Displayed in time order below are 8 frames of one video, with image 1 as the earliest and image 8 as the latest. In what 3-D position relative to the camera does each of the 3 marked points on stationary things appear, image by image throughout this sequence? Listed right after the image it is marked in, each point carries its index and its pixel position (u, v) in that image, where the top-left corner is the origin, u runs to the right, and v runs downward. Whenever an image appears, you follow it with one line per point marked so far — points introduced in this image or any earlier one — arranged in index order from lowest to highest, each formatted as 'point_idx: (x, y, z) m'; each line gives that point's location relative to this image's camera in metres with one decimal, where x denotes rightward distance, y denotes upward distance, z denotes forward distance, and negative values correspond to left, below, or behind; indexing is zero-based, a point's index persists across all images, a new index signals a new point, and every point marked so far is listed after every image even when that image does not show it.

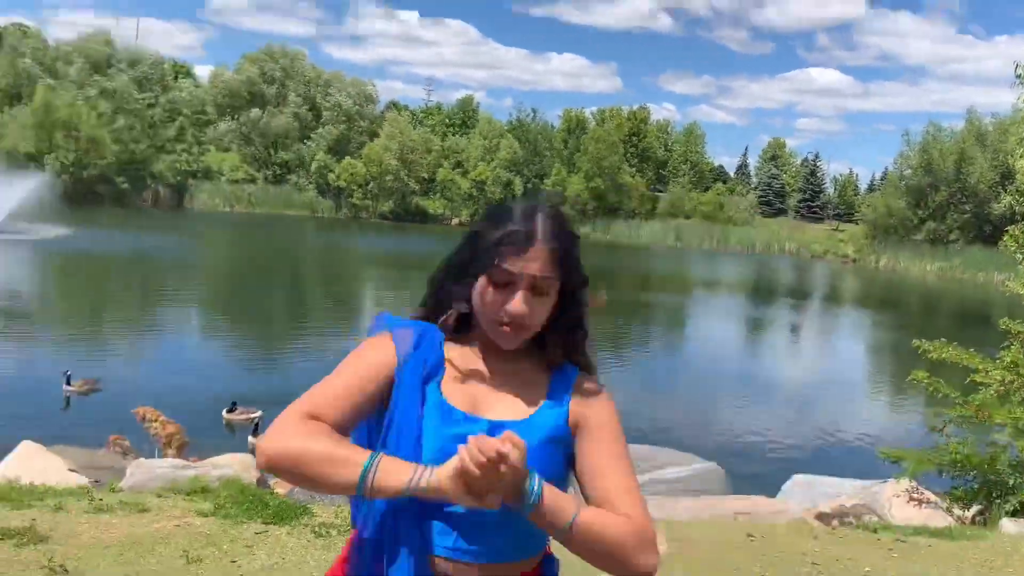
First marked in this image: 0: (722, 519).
0: (+1.6, -1.7, +6.6) m
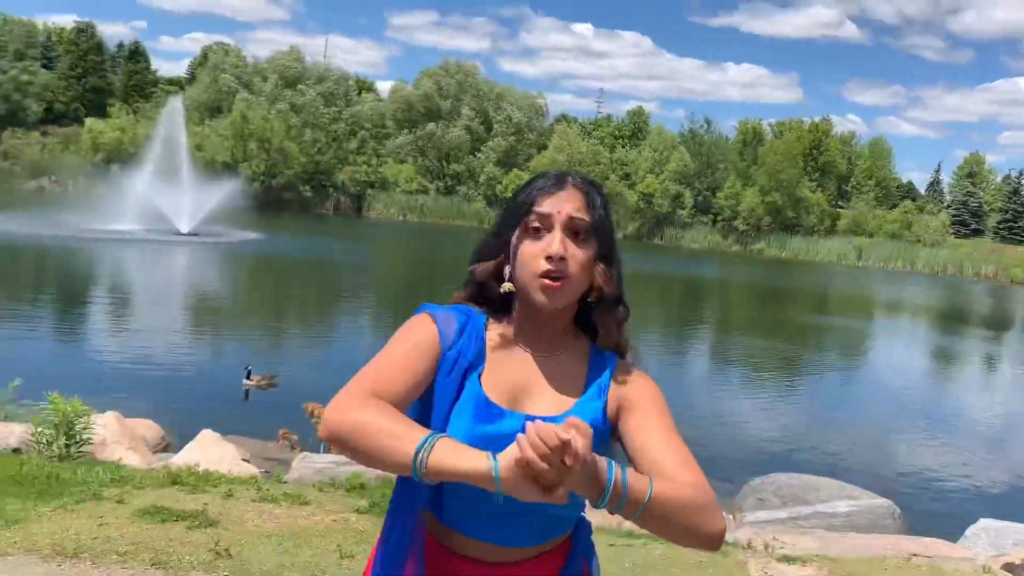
0: (+2.6, -1.9, +6.1) m
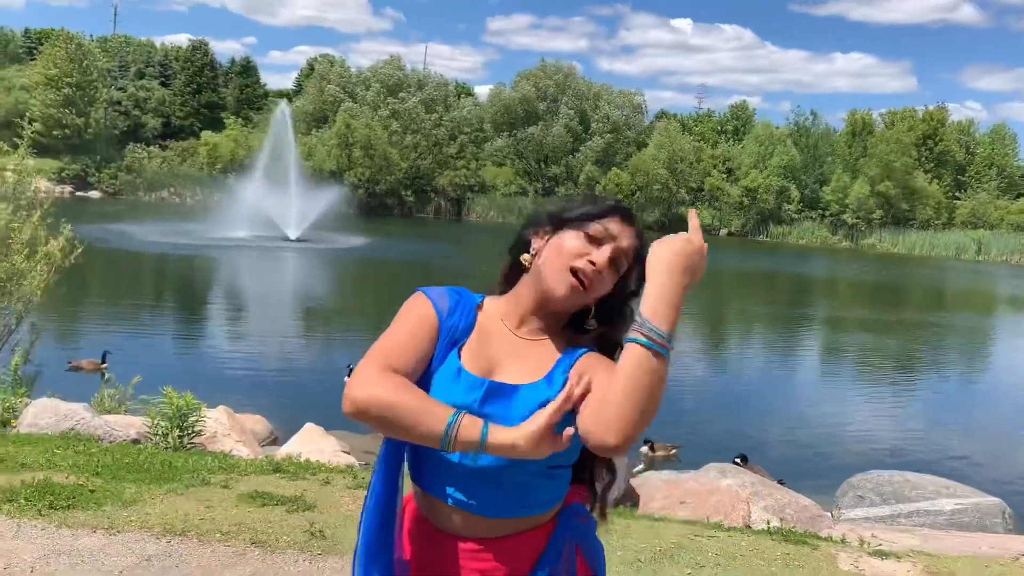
0: (+3.2, -1.8, +5.9) m
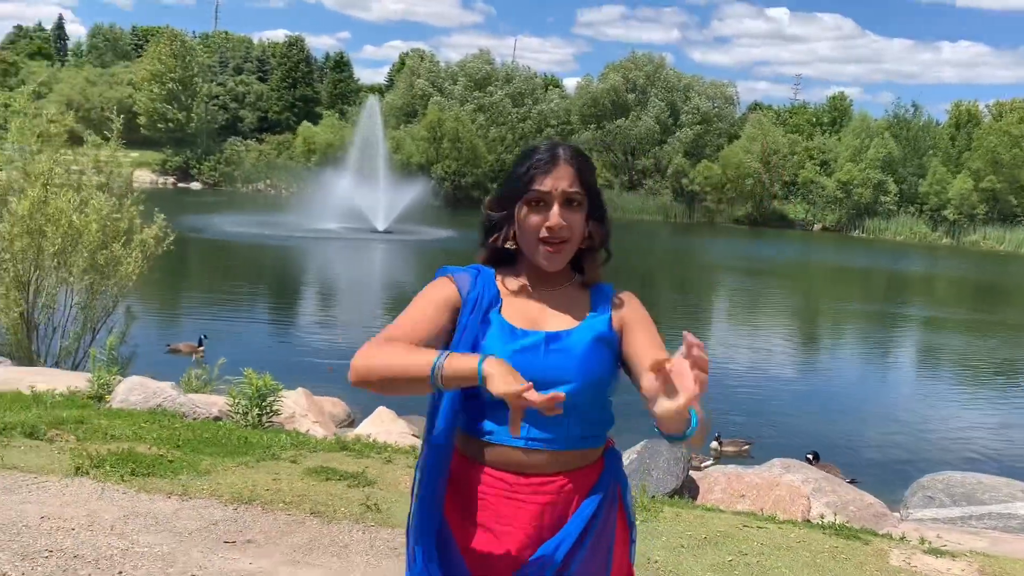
0: (+3.6, -1.8, +5.8) m
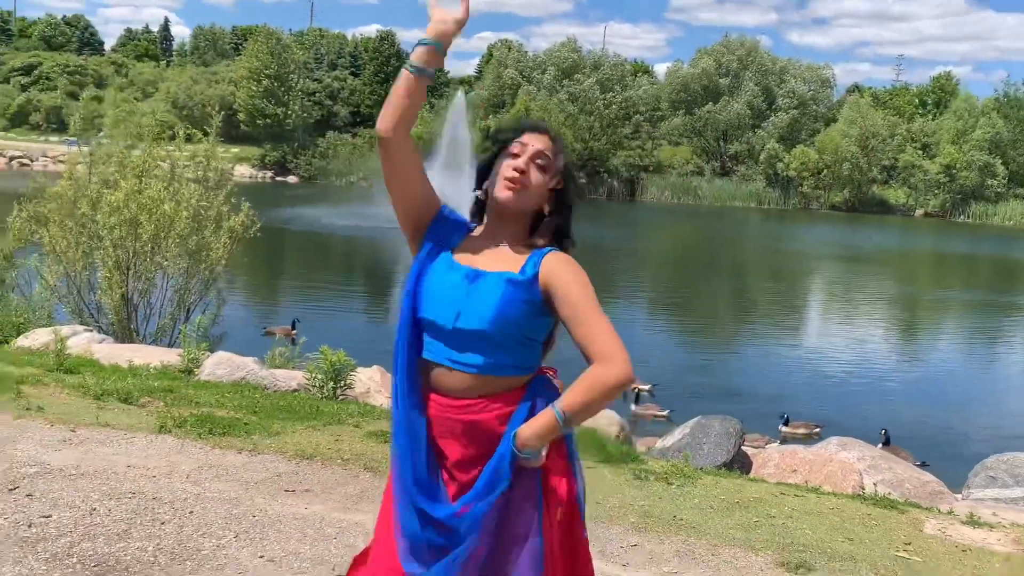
0: (+3.9, -1.6, +5.7) m
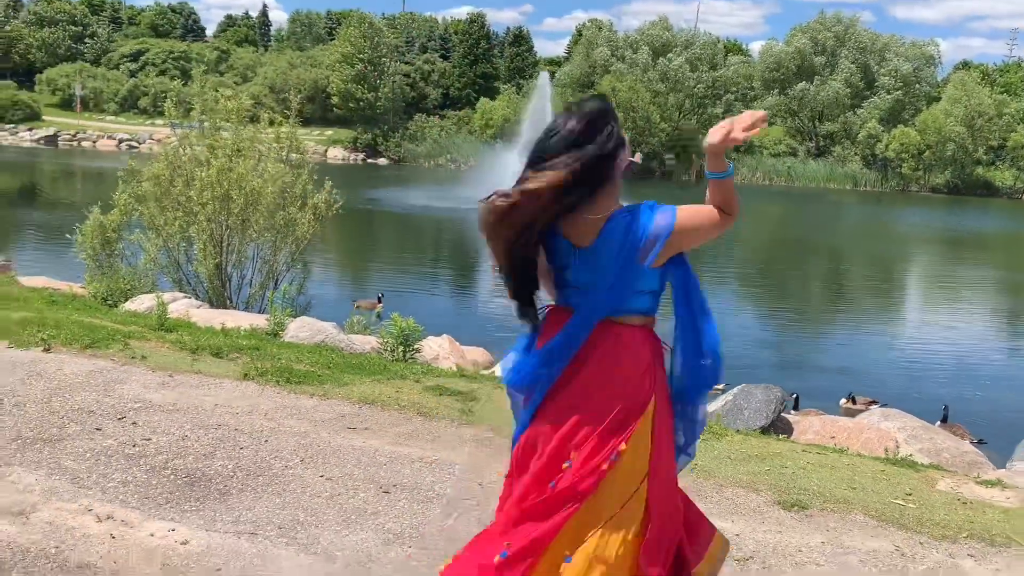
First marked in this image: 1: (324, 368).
0: (+4.2, -1.4, +5.9) m
1: (-1.5, -0.6, +6.9) m
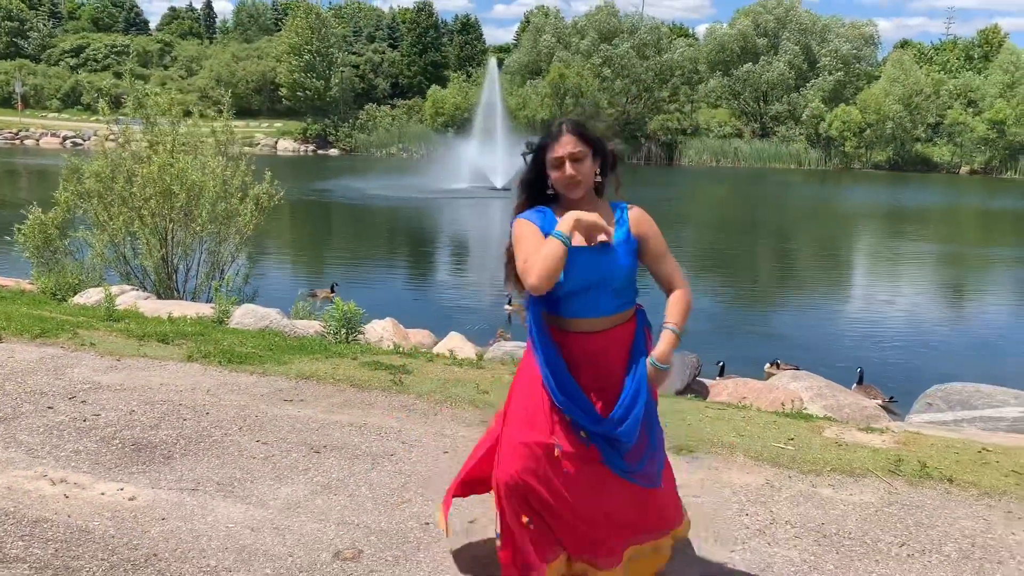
0: (+3.7, -1.2, +6.6) m
1: (-2.0, -0.5, +7.3) m
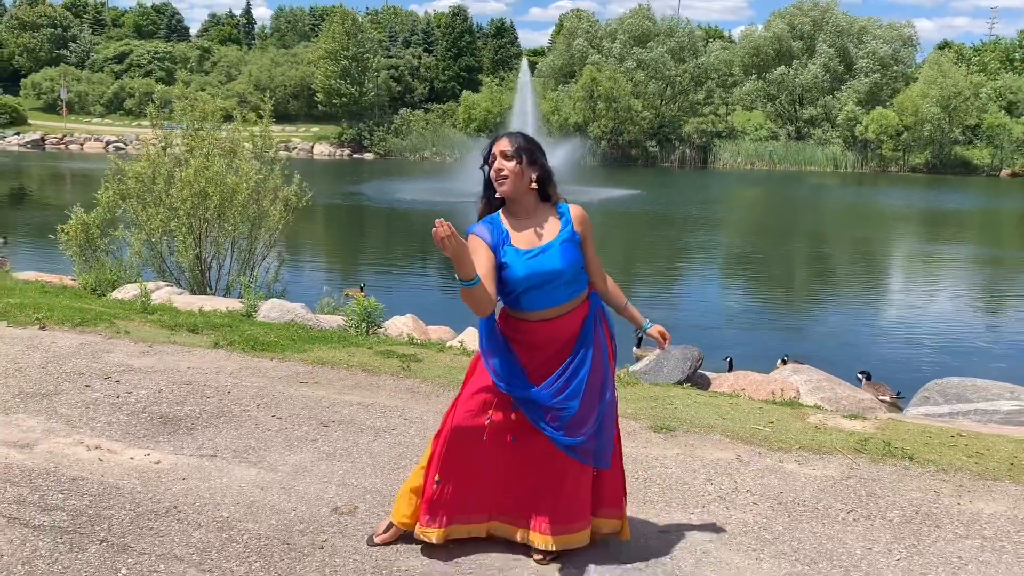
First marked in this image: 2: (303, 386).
0: (+3.7, -1.1, +6.8) m
1: (-2.0, -0.5, +7.8) m
2: (-1.4, -0.6, +5.9) m
